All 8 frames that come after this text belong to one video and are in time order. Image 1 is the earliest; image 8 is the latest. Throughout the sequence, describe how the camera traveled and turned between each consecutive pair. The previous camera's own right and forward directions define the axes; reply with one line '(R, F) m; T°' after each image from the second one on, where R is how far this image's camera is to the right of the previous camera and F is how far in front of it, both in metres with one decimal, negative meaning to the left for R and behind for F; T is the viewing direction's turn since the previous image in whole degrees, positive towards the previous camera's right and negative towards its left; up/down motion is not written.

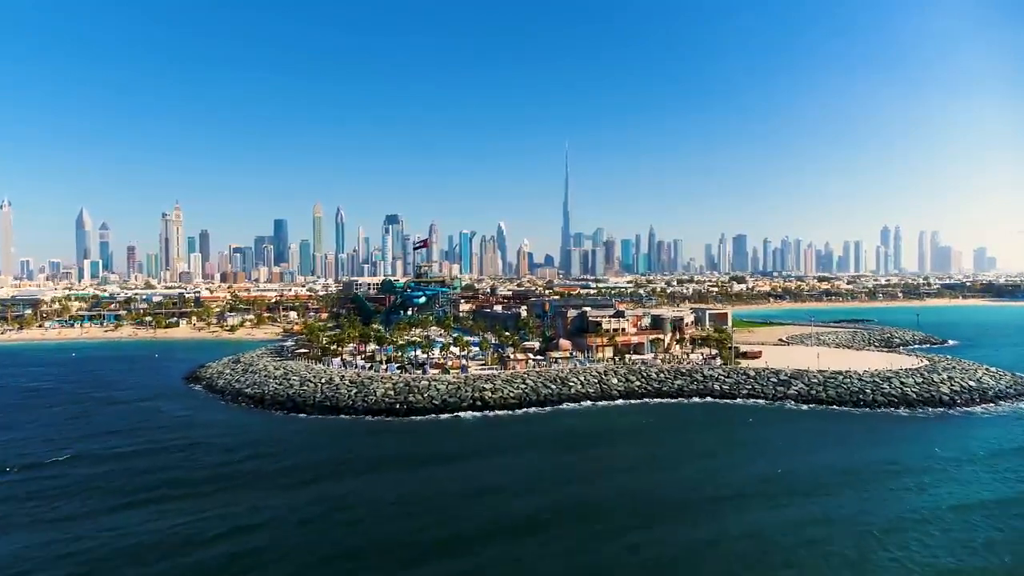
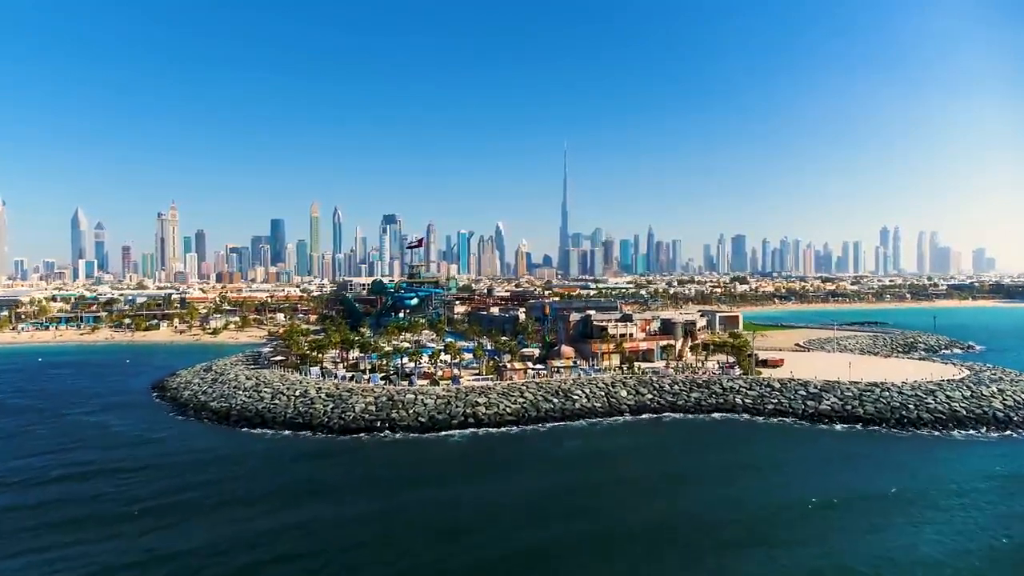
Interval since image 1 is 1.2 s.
(+0.1, +6.3) m; 0°
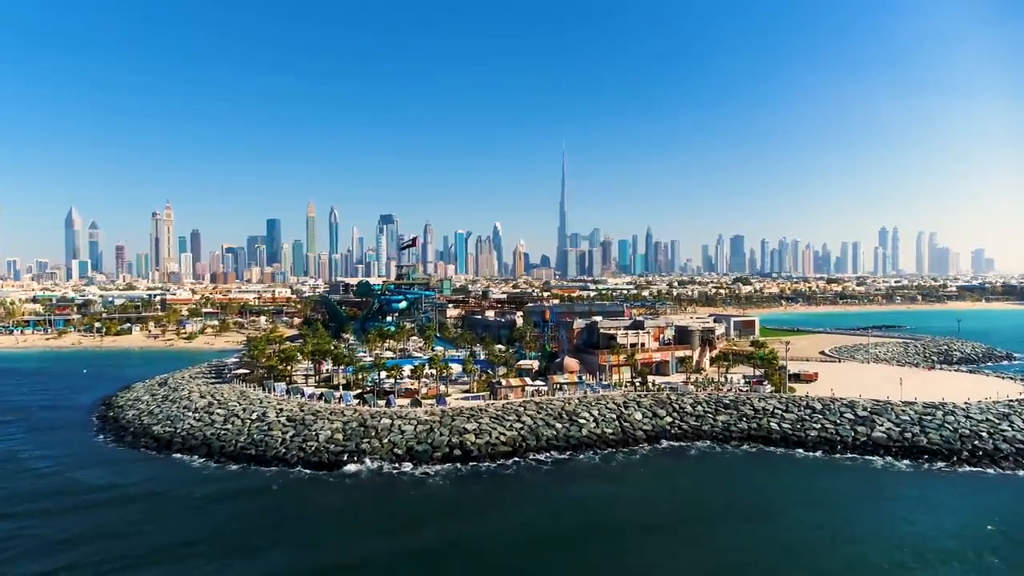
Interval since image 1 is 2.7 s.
(+0.2, +8.0) m; 0°
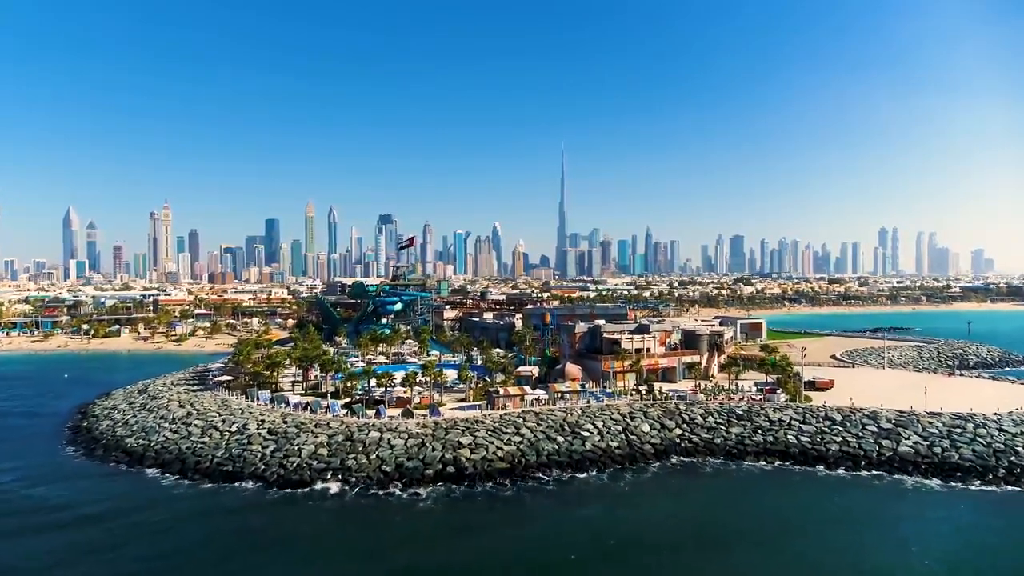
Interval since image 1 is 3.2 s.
(+0.1, +3.0) m; 0°
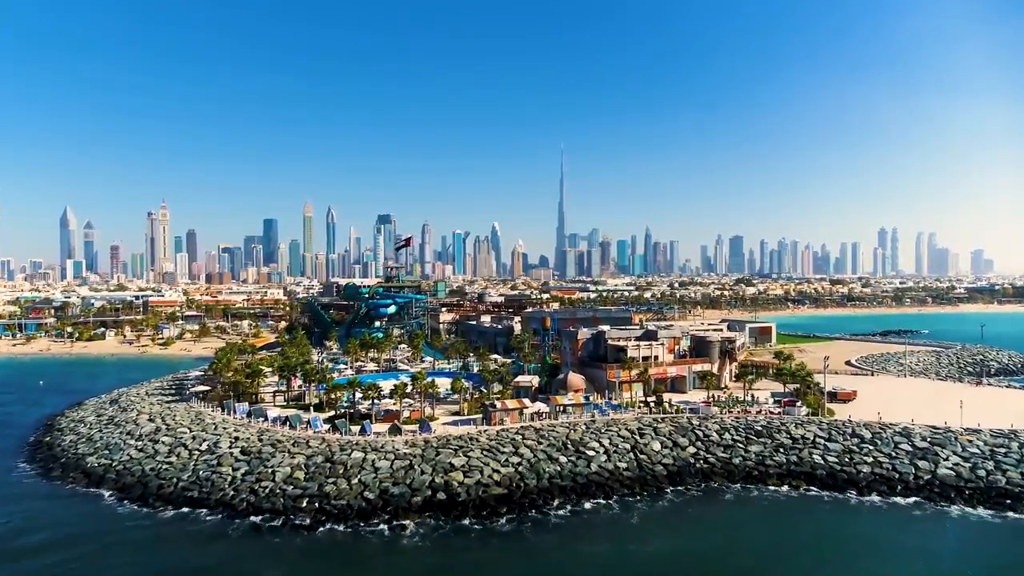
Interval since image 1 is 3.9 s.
(+0.1, +3.8) m; 0°
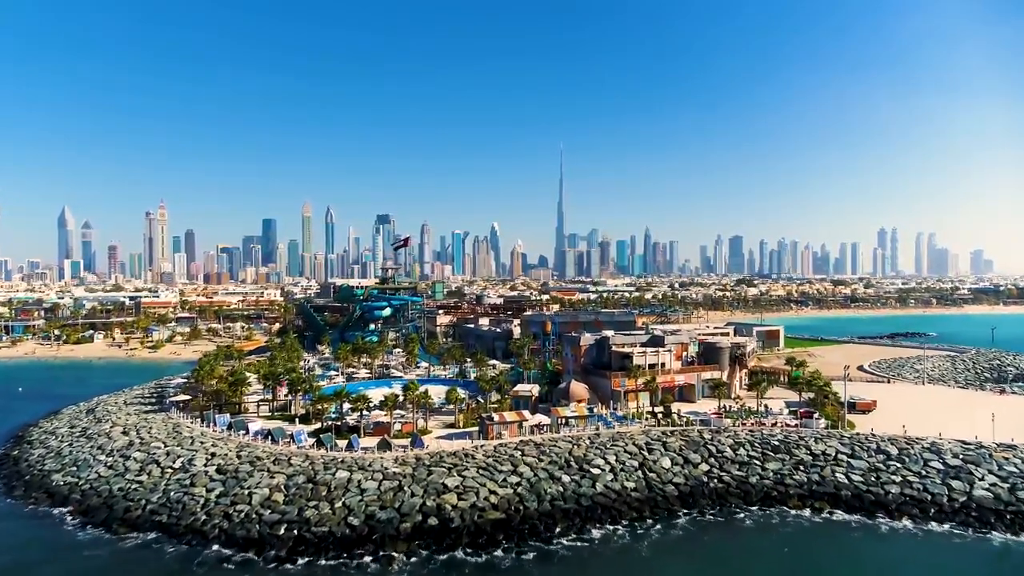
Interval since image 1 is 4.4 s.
(0.0, +2.8) m; 0°
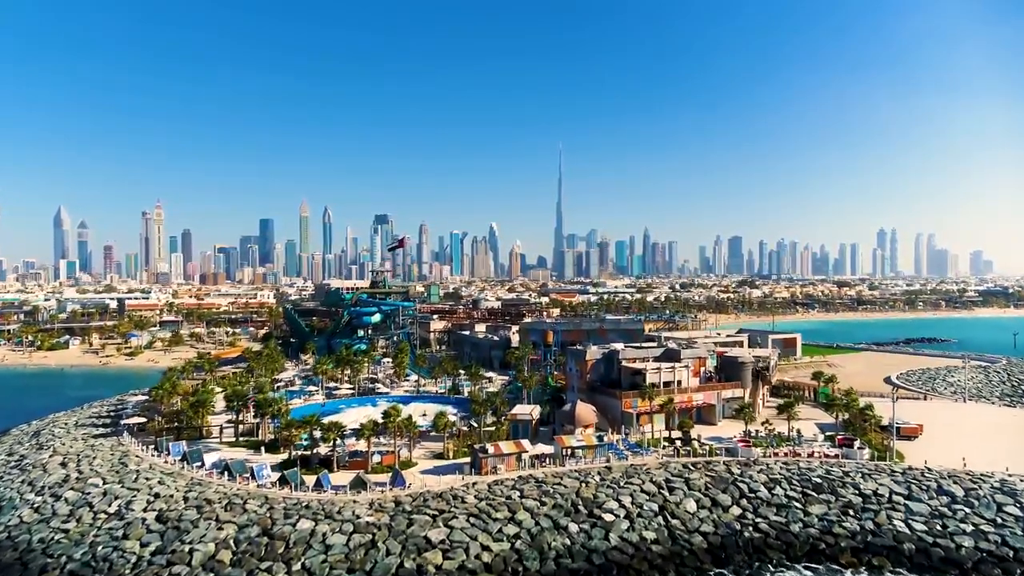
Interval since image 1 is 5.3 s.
(+0.1, +5.5) m; 0°
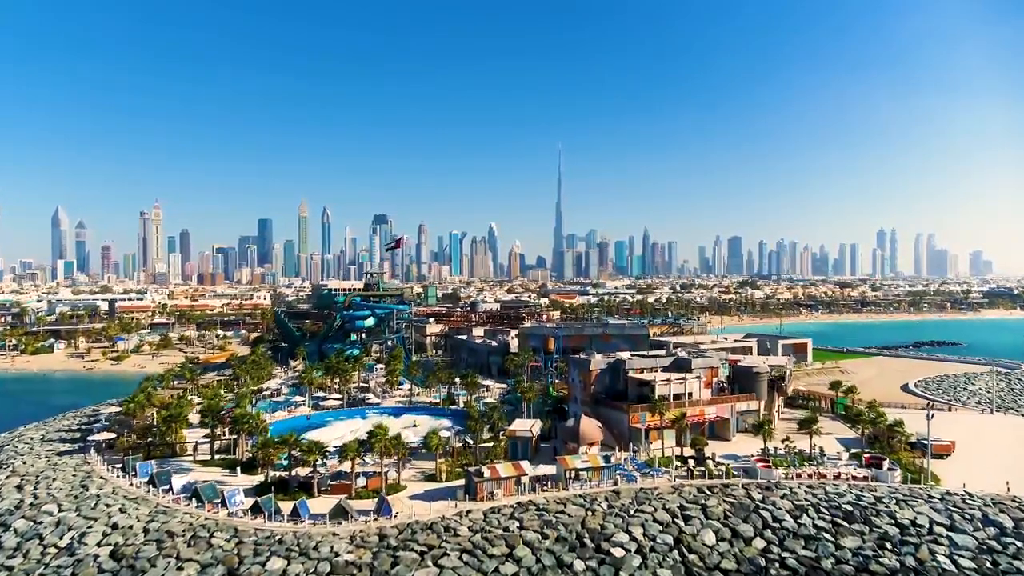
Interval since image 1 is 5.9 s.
(0.0, +3.1) m; 0°
